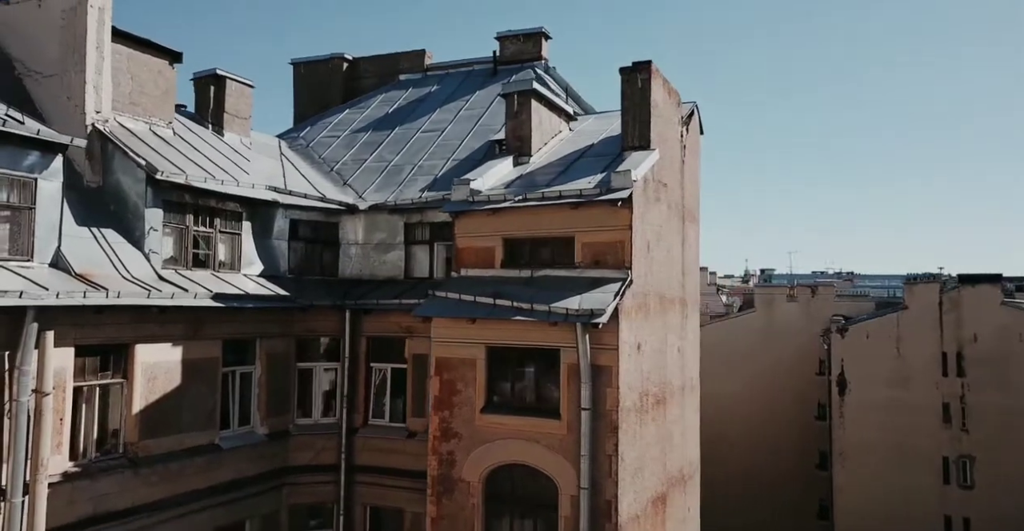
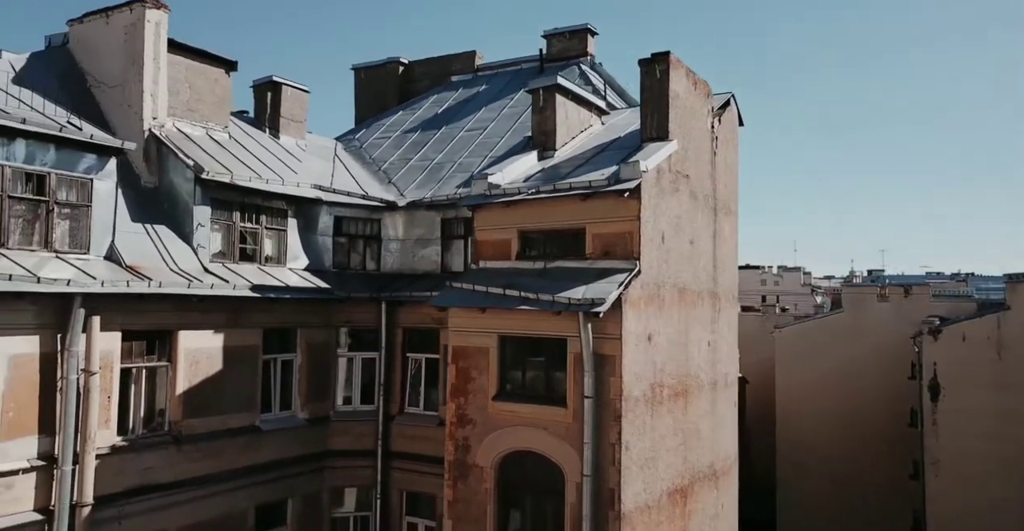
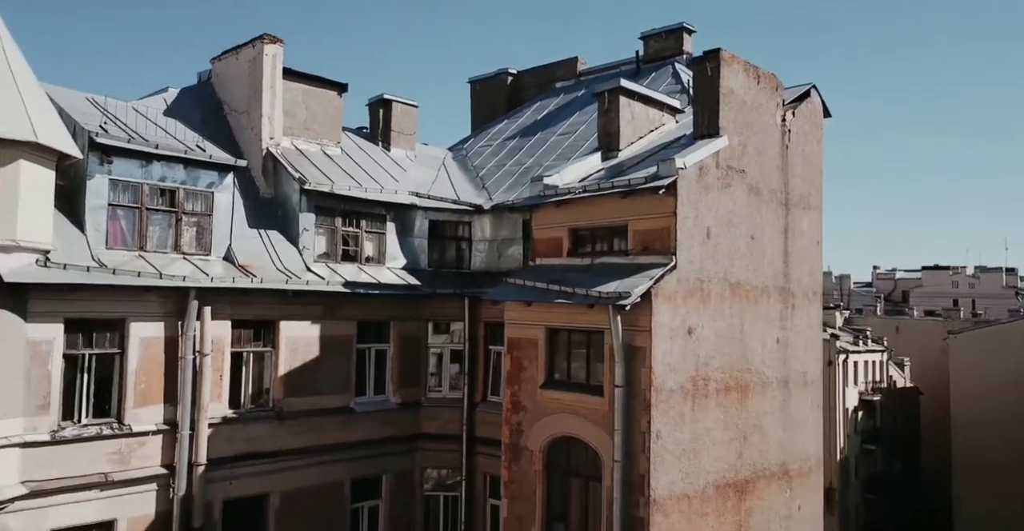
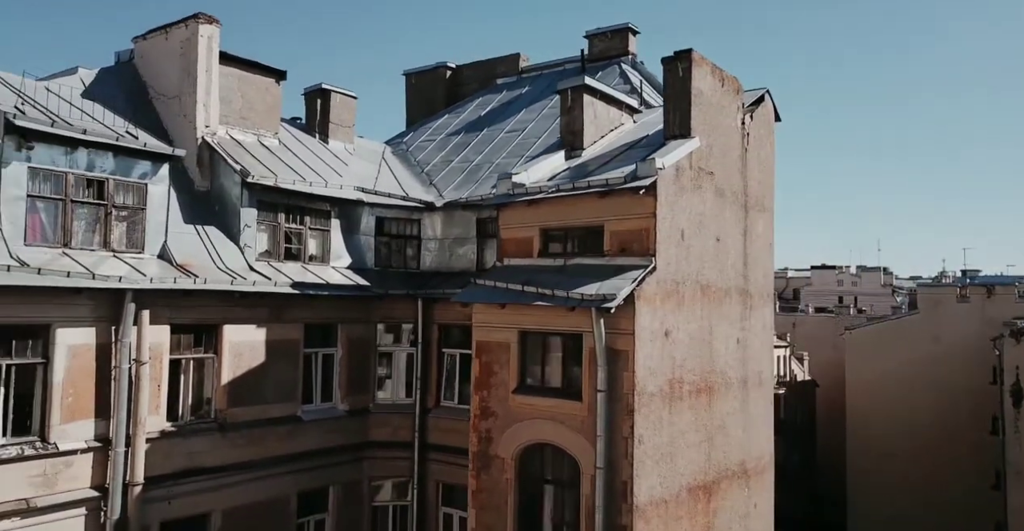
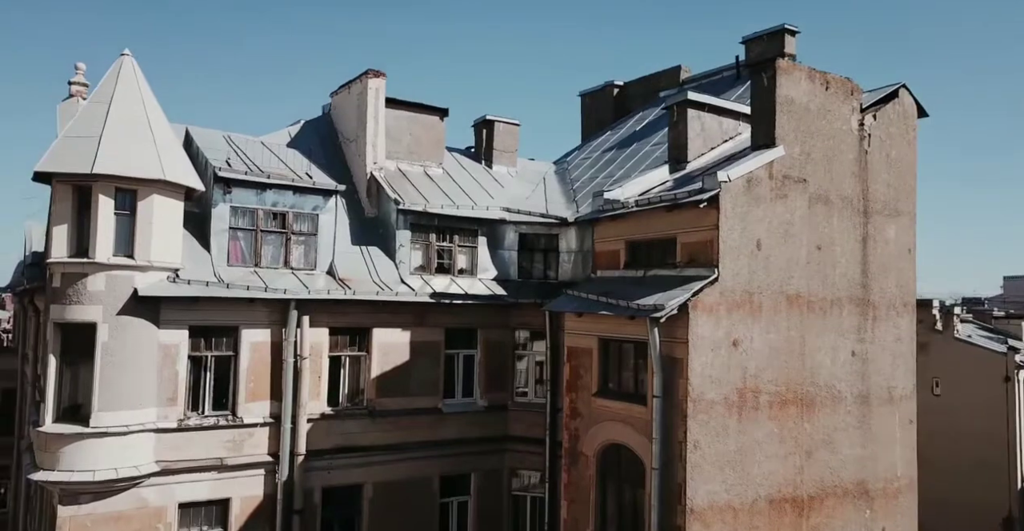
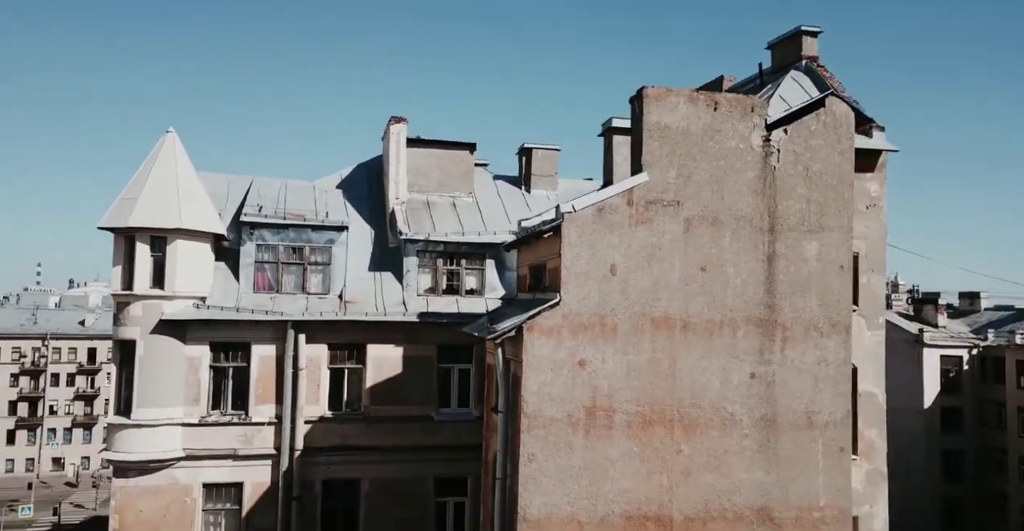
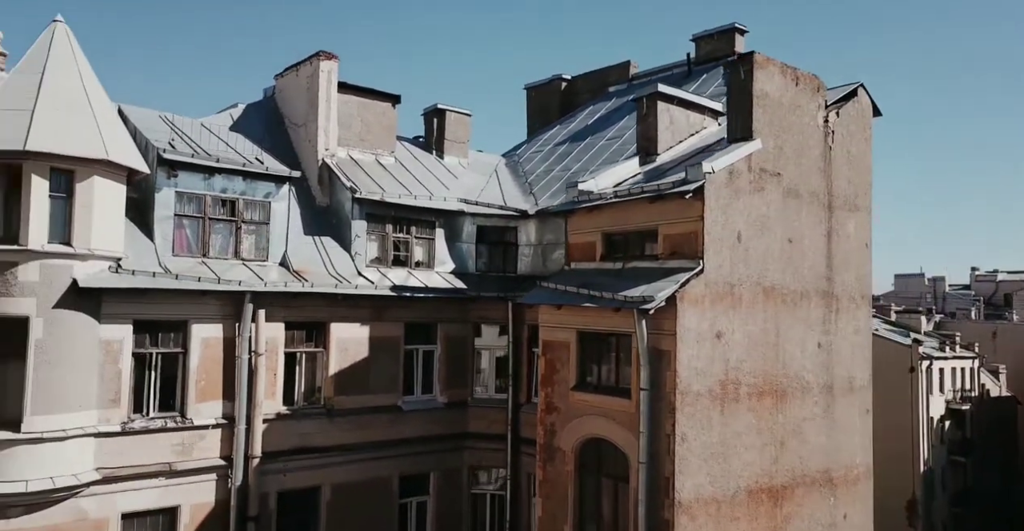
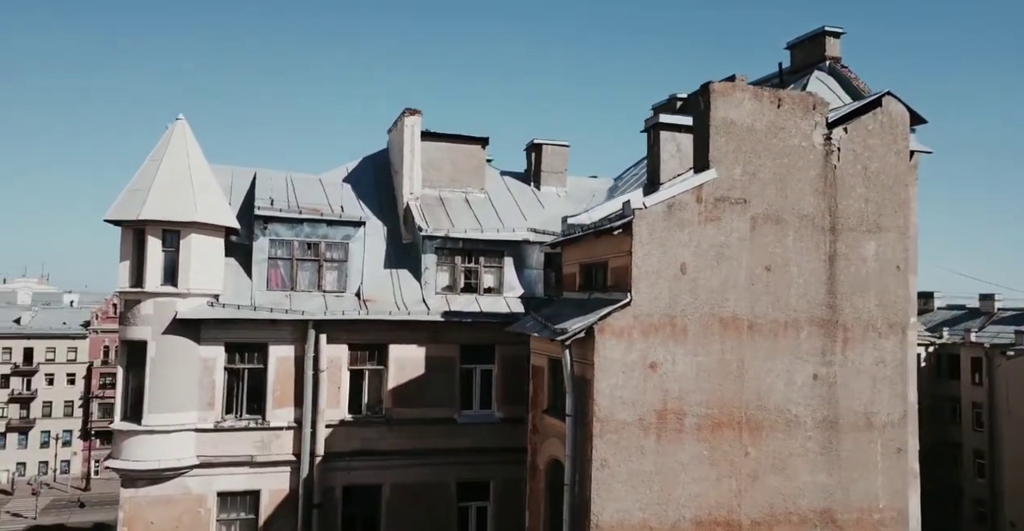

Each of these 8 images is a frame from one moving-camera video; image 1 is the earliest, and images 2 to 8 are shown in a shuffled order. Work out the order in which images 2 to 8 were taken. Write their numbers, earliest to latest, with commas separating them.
2, 4, 3, 7, 5, 8, 6
